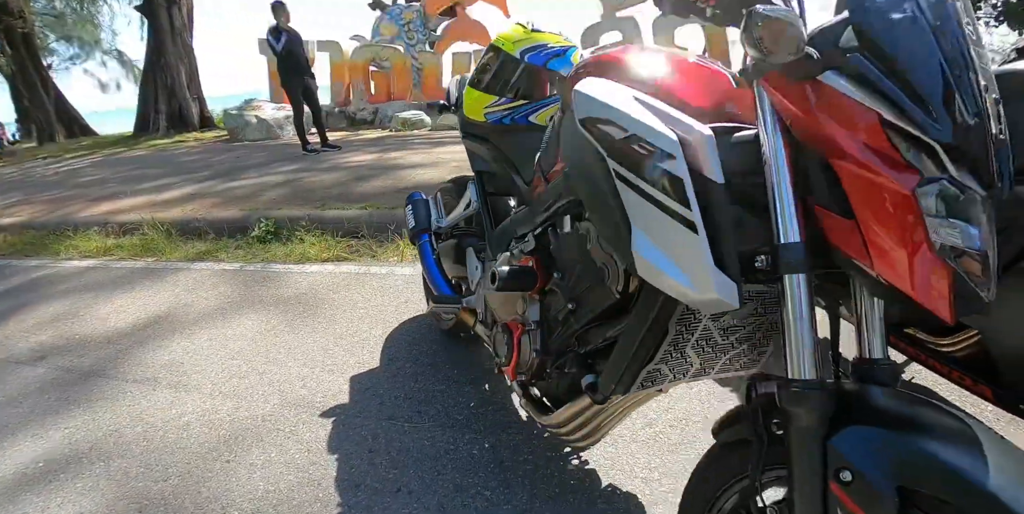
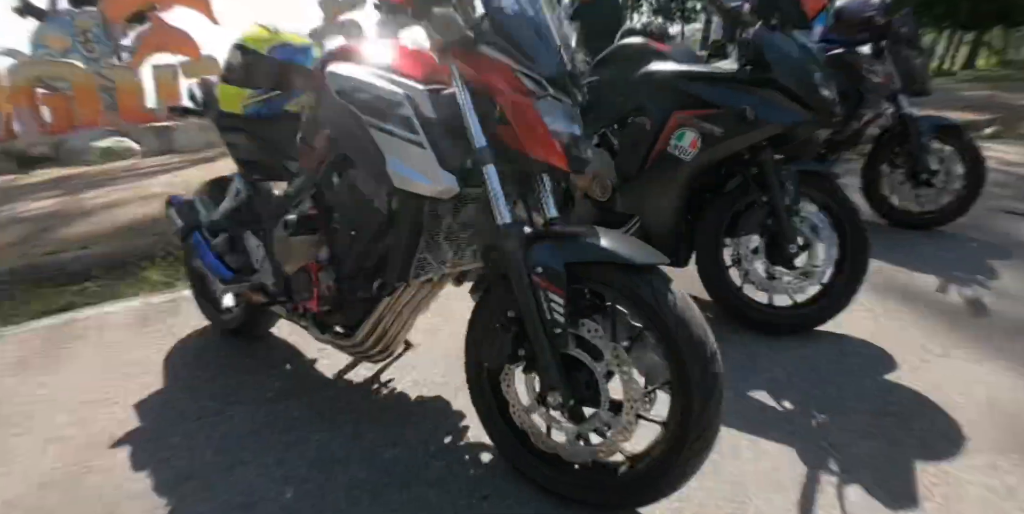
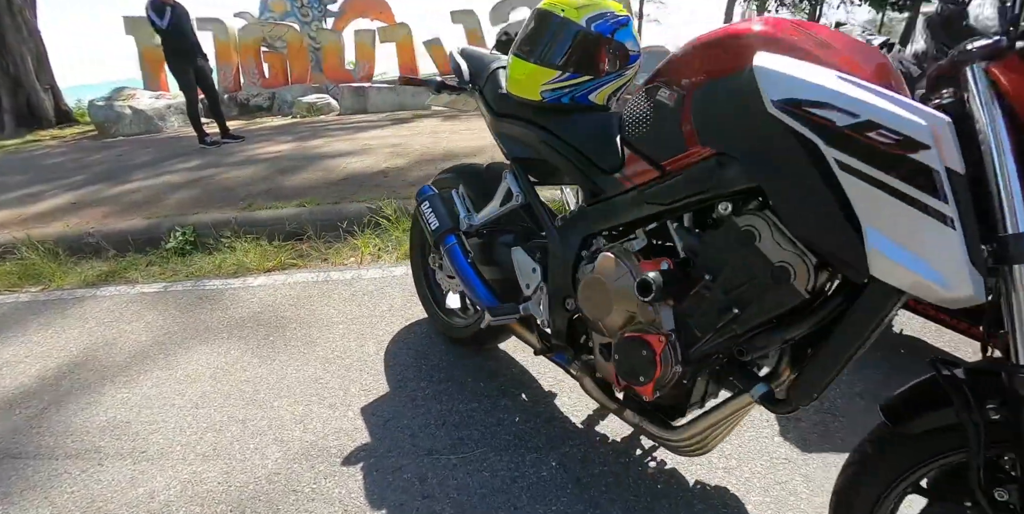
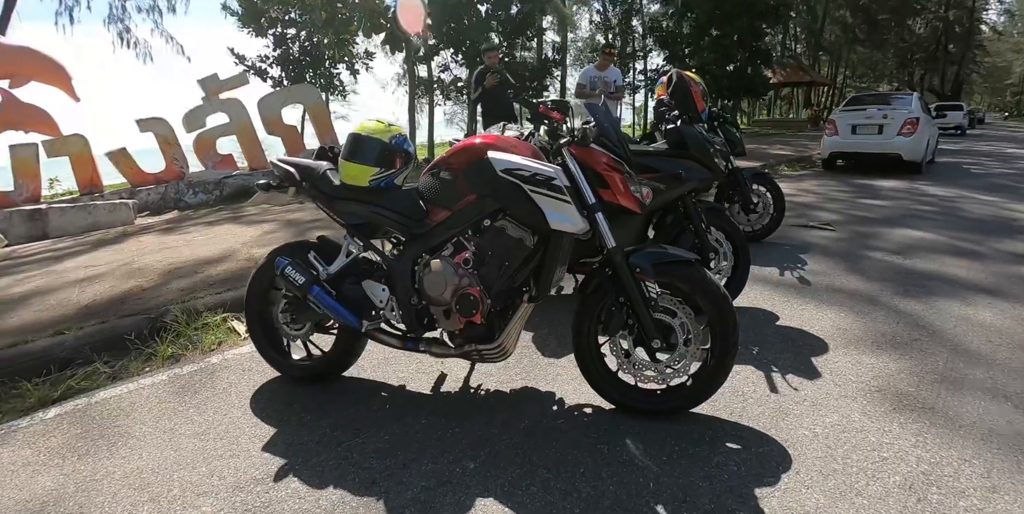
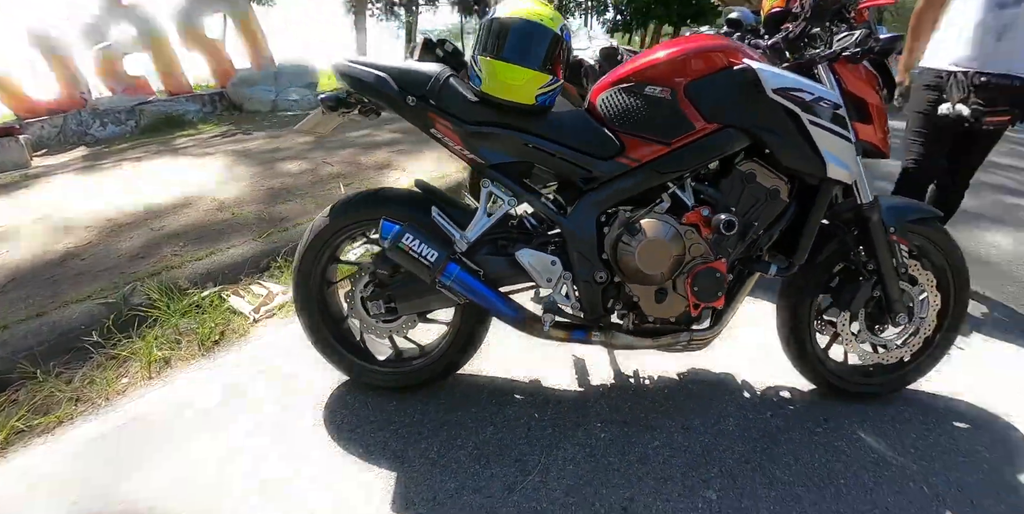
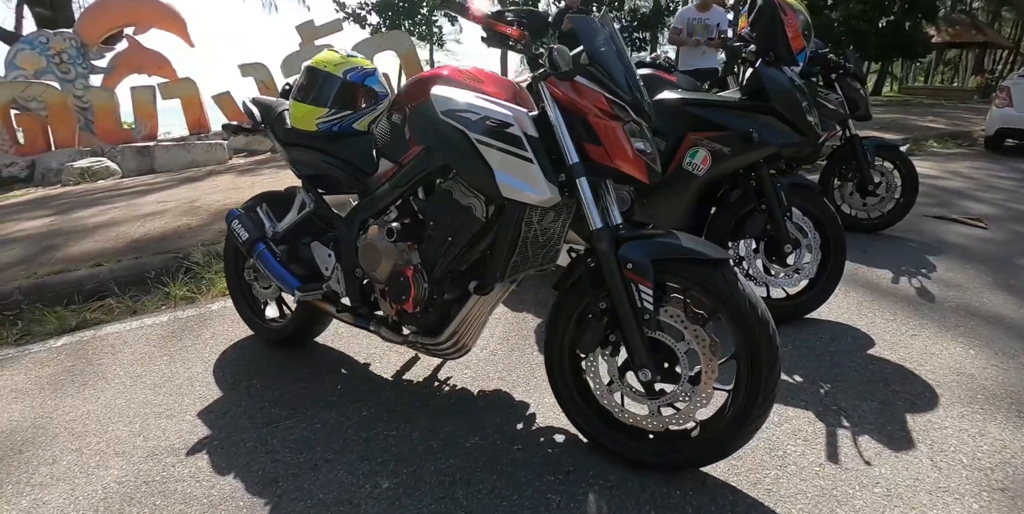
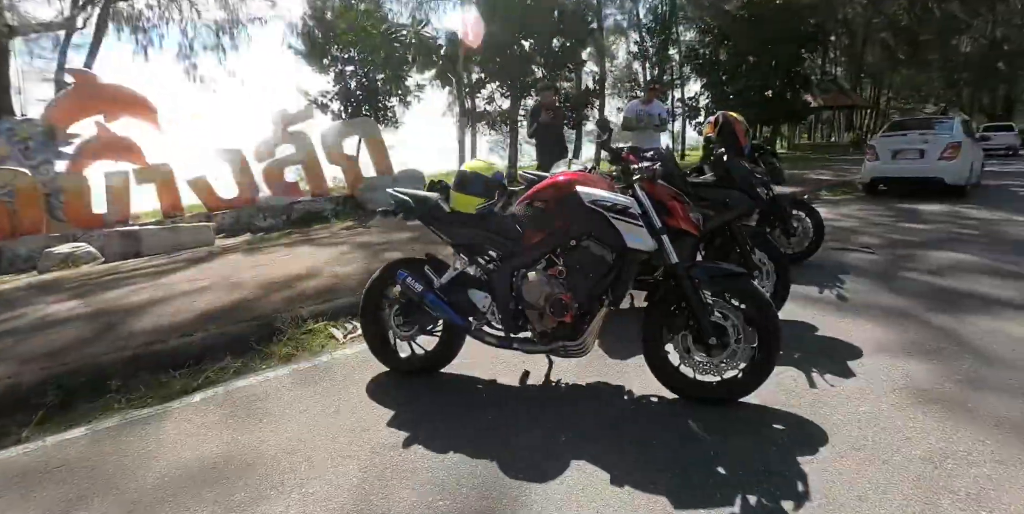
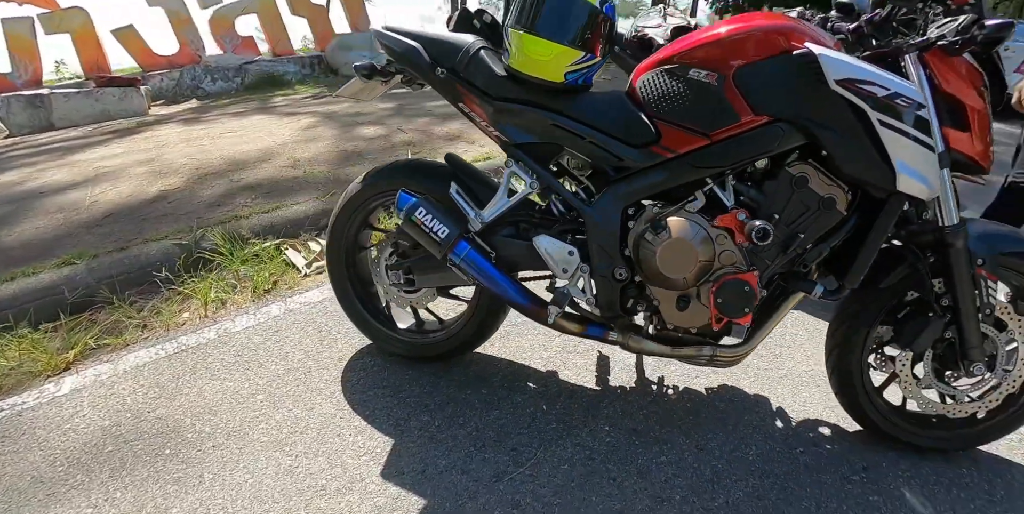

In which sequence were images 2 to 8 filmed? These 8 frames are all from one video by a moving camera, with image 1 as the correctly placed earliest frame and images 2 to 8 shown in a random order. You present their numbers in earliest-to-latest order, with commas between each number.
3, 8, 5, 7, 4, 6, 2
